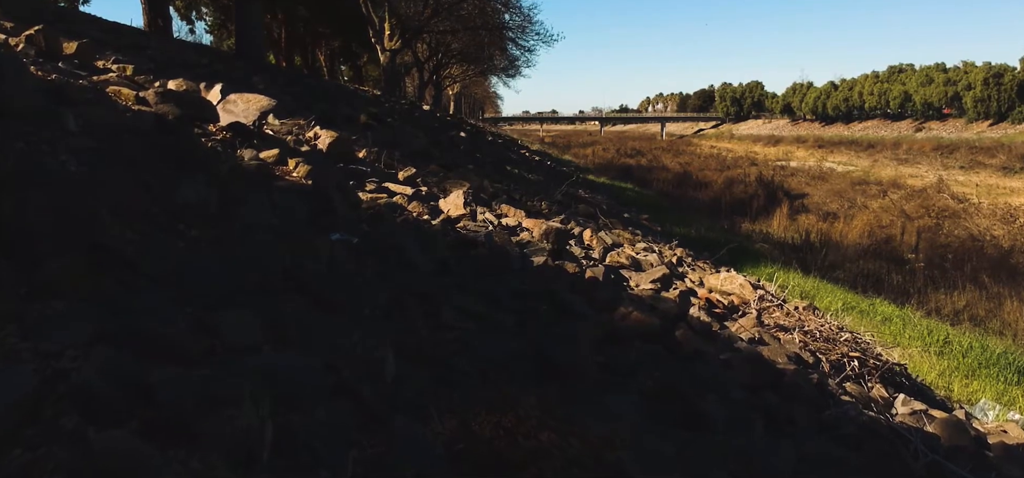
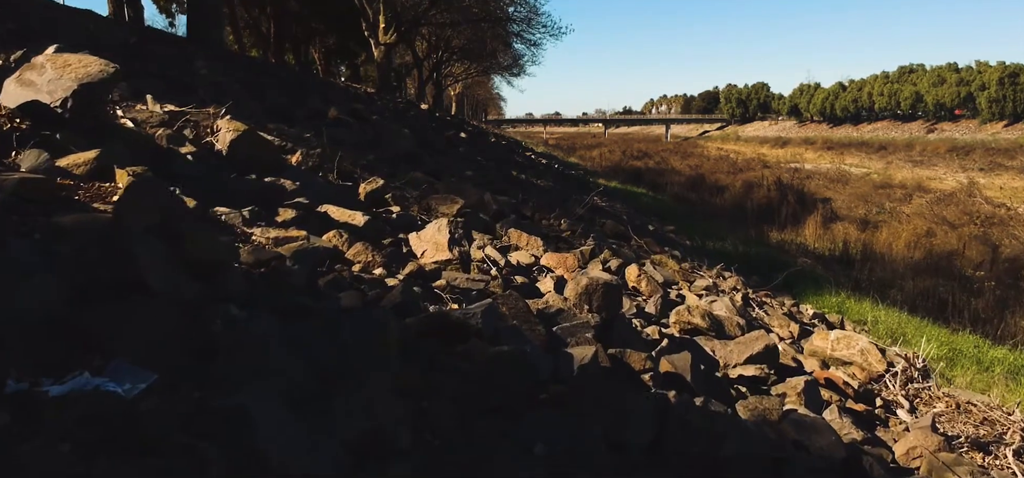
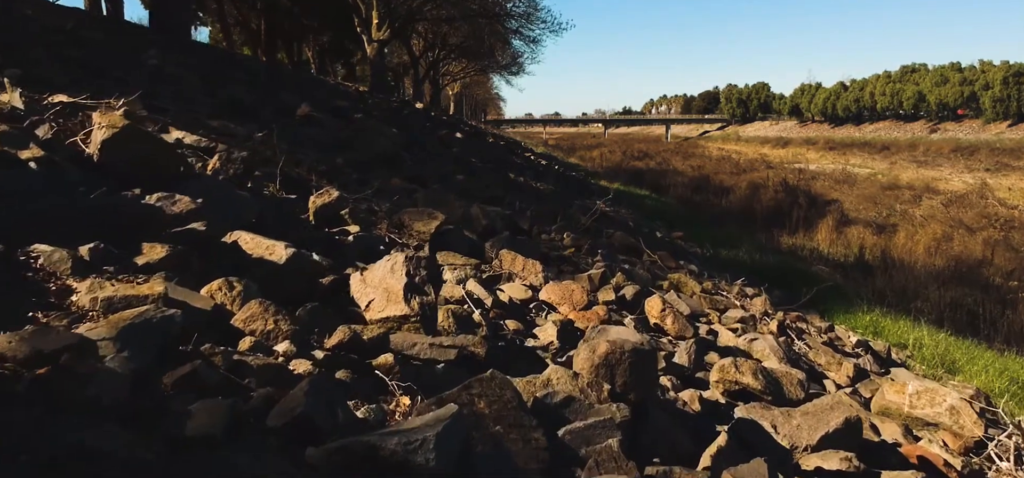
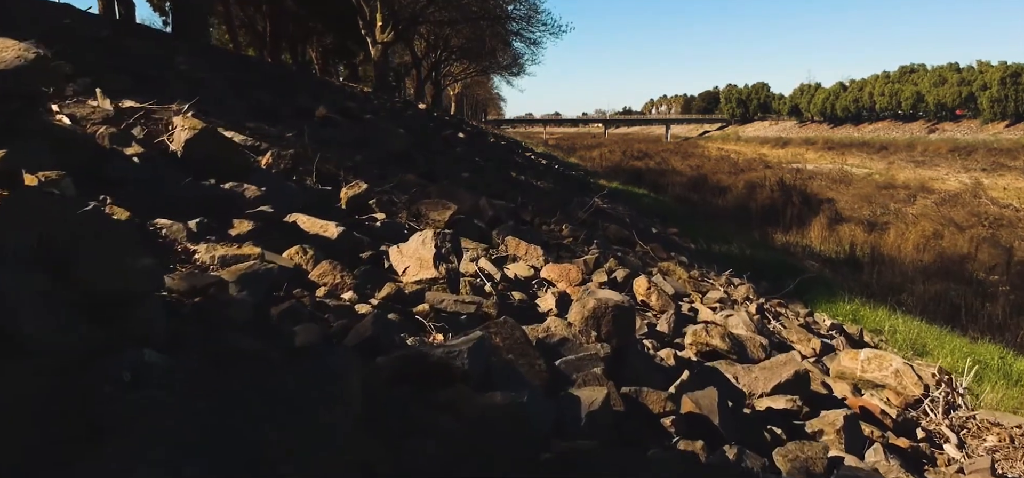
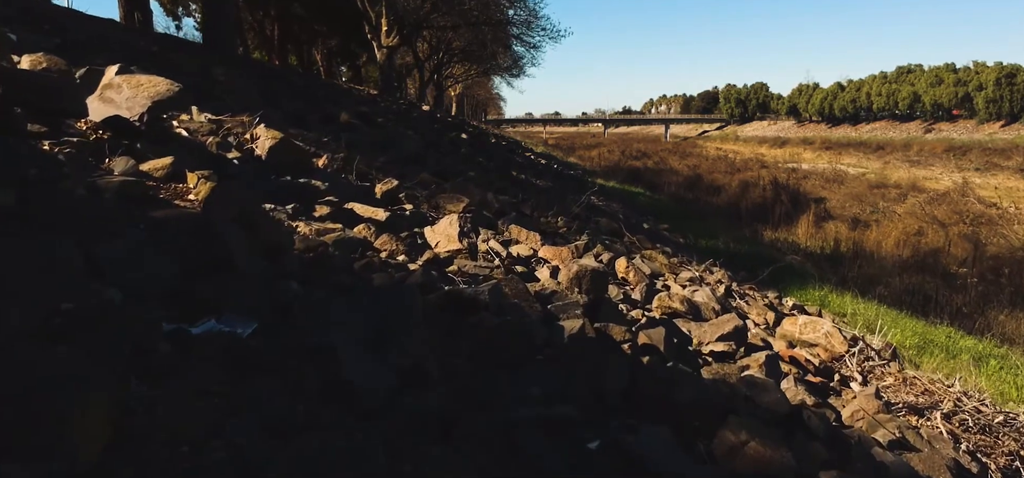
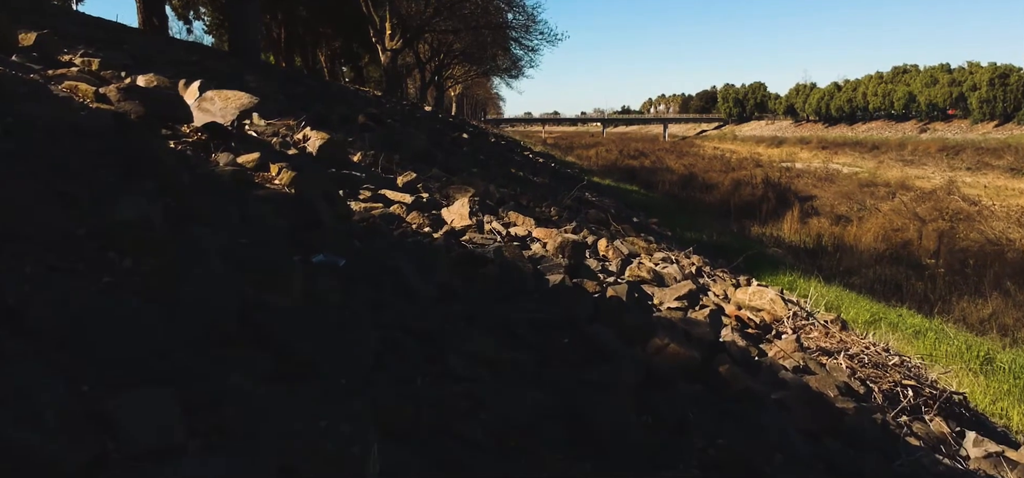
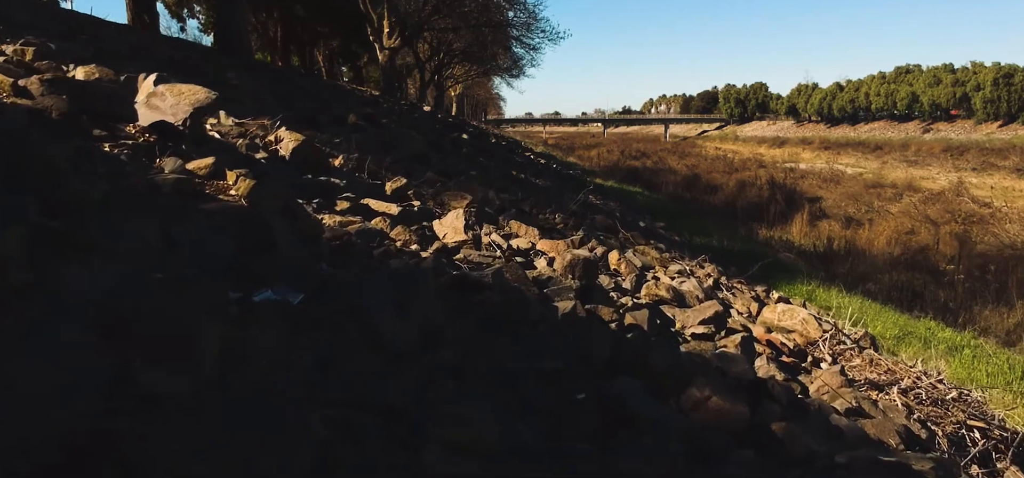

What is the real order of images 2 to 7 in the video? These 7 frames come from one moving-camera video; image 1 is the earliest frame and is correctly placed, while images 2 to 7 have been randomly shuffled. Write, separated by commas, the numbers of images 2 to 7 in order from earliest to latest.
6, 7, 5, 2, 4, 3
